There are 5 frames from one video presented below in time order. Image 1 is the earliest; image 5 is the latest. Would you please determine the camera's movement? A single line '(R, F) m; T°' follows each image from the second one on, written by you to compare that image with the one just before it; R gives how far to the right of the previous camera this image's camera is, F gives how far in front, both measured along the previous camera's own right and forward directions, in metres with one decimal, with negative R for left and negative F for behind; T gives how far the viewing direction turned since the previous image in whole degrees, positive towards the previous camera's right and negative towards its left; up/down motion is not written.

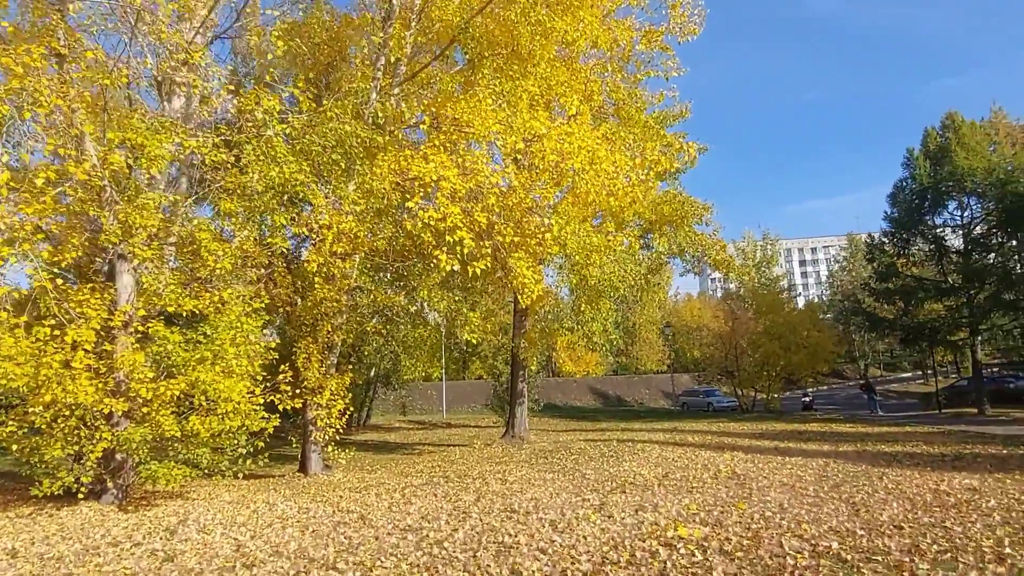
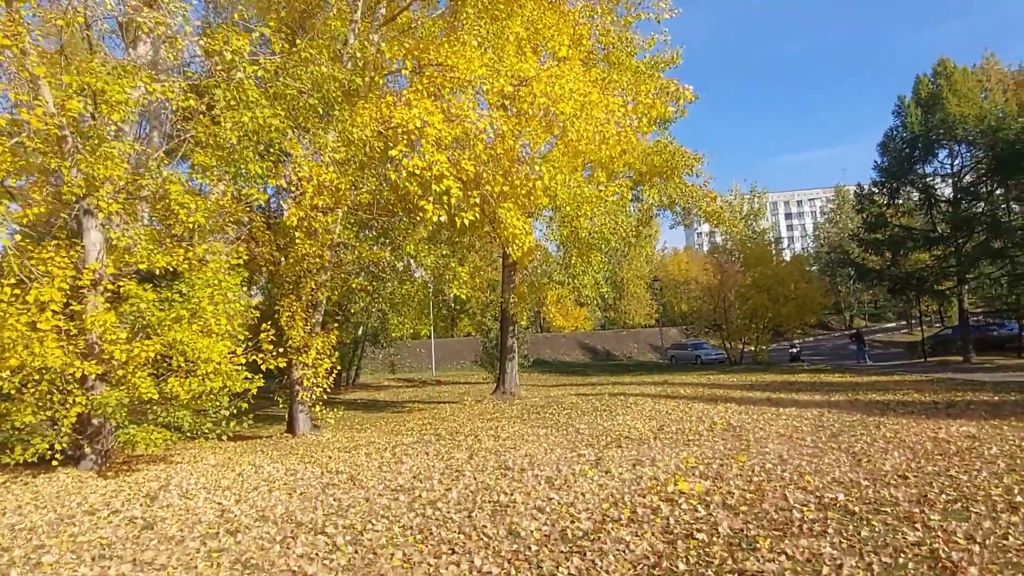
(-0.1, +0.4) m; +1°
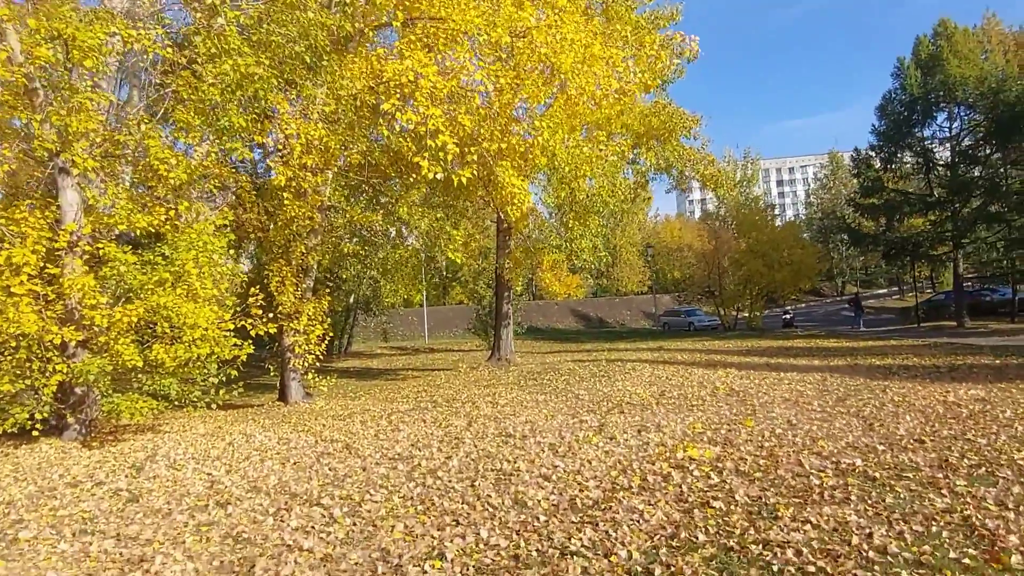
(-0.1, +0.4) m; +1°
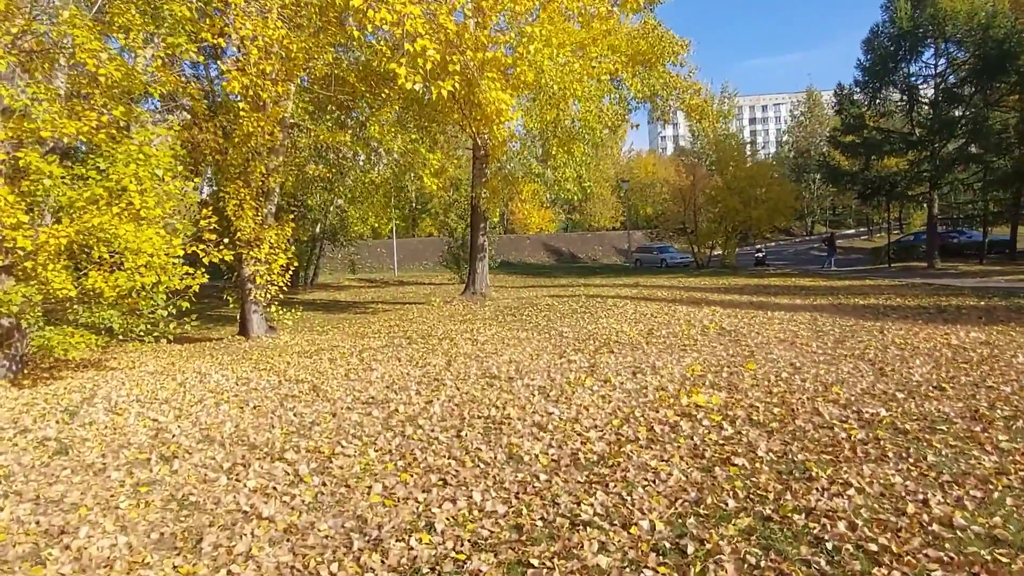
(-0.2, +0.9) m; +3°
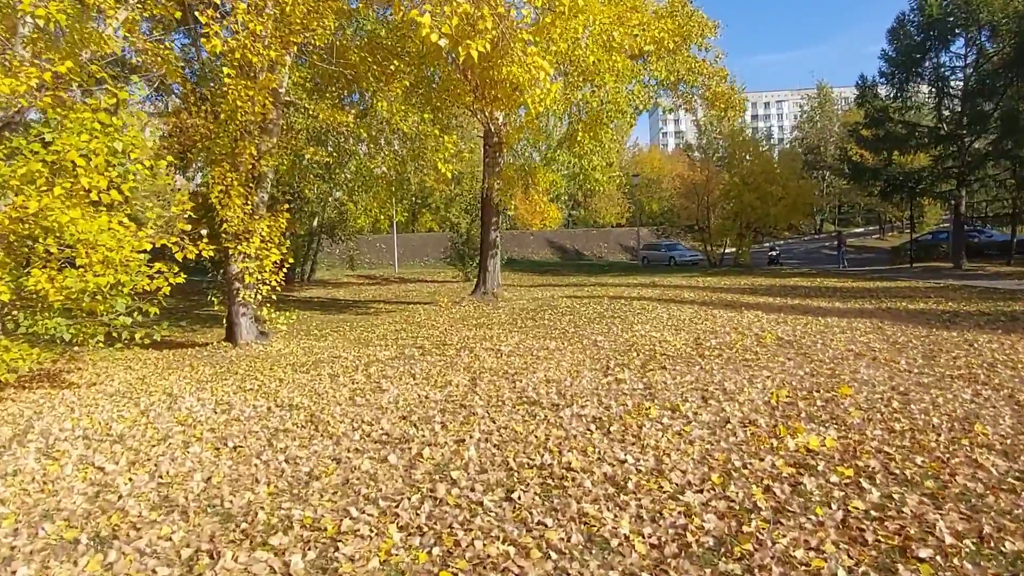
(-0.5, +1.5) m; 0°
